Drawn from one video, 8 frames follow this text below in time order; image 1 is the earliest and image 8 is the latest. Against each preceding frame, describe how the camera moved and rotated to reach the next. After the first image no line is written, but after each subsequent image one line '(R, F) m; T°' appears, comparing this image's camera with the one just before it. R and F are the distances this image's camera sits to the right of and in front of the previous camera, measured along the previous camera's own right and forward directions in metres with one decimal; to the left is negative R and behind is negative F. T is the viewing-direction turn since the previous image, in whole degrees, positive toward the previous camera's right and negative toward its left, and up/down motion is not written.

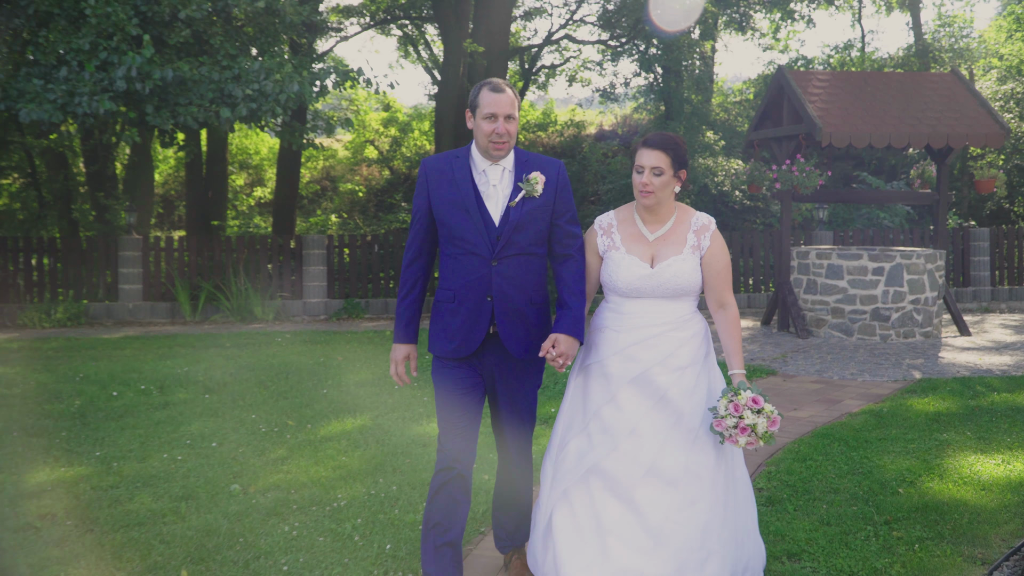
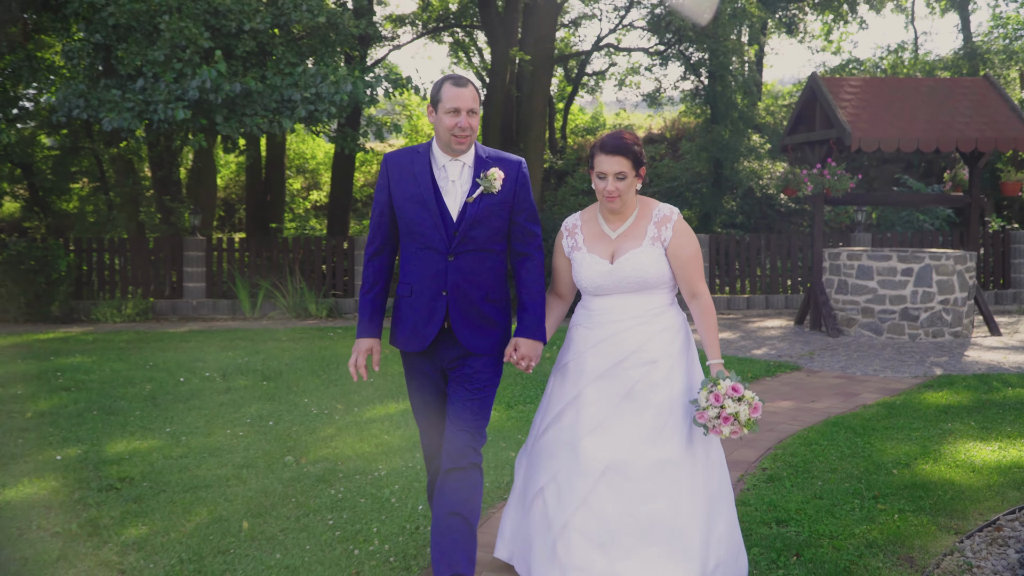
(+0.2, -0.5) m; -3°
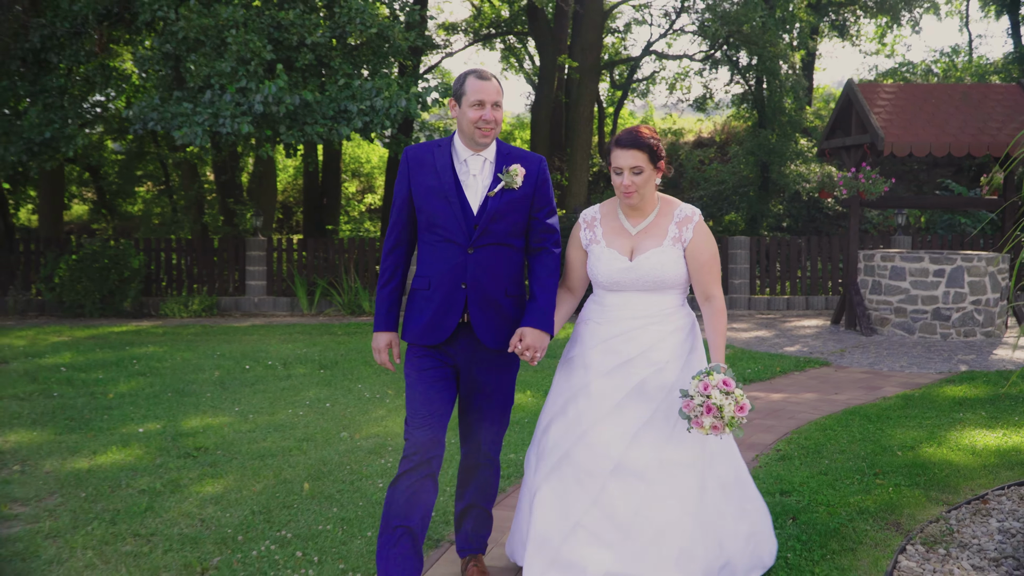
(+0.1, -0.5) m; -3°
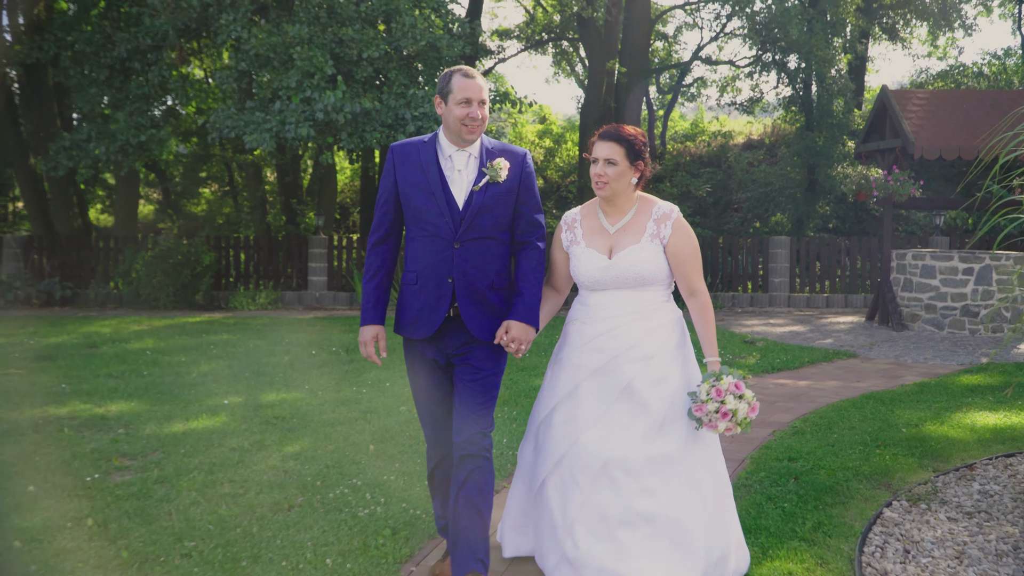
(+0.1, -0.7) m; -3°
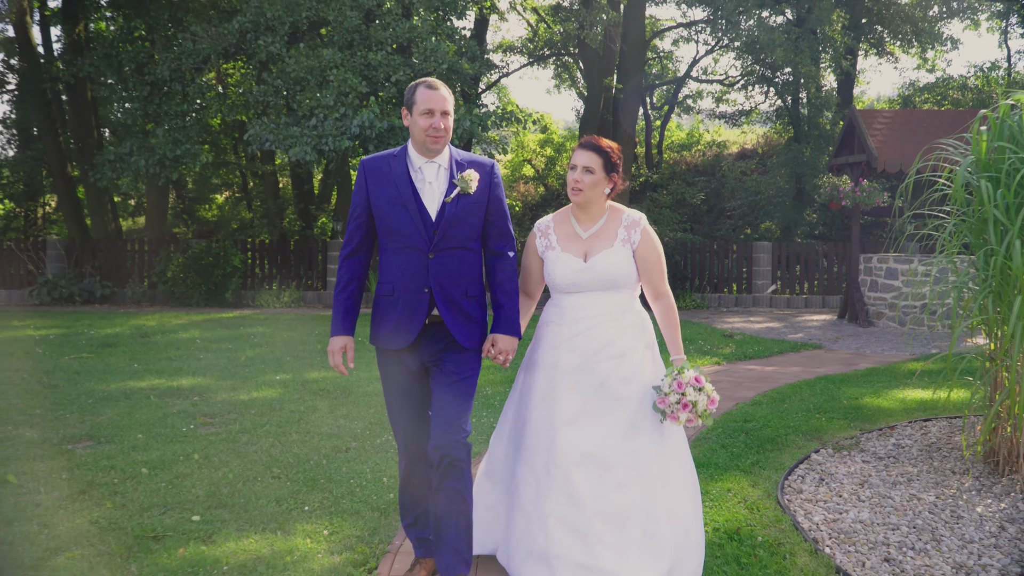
(-0.1, -1.2) m; 0°
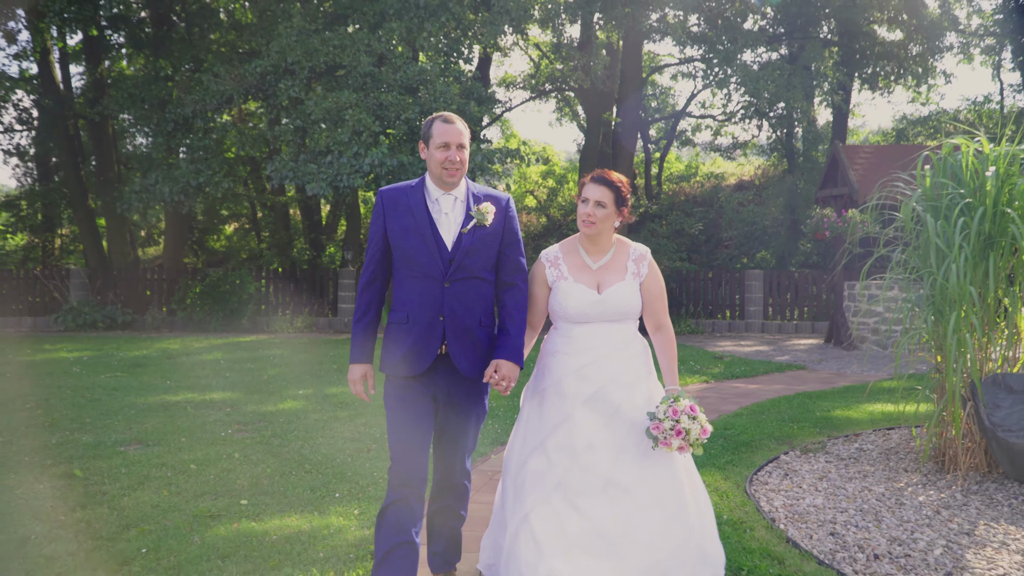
(0.0, -0.7) m; 0°
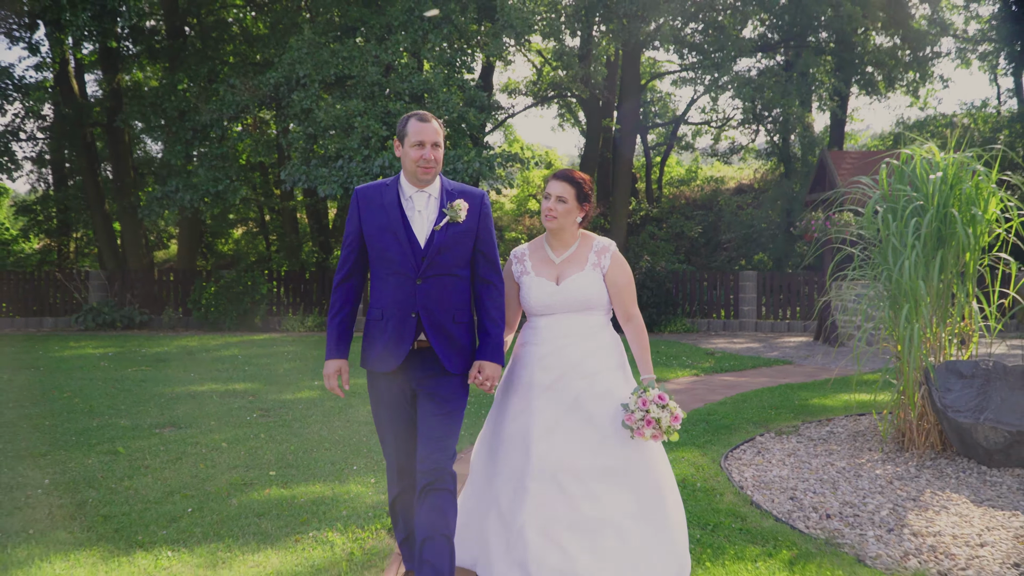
(0.0, -0.6) m; 0°
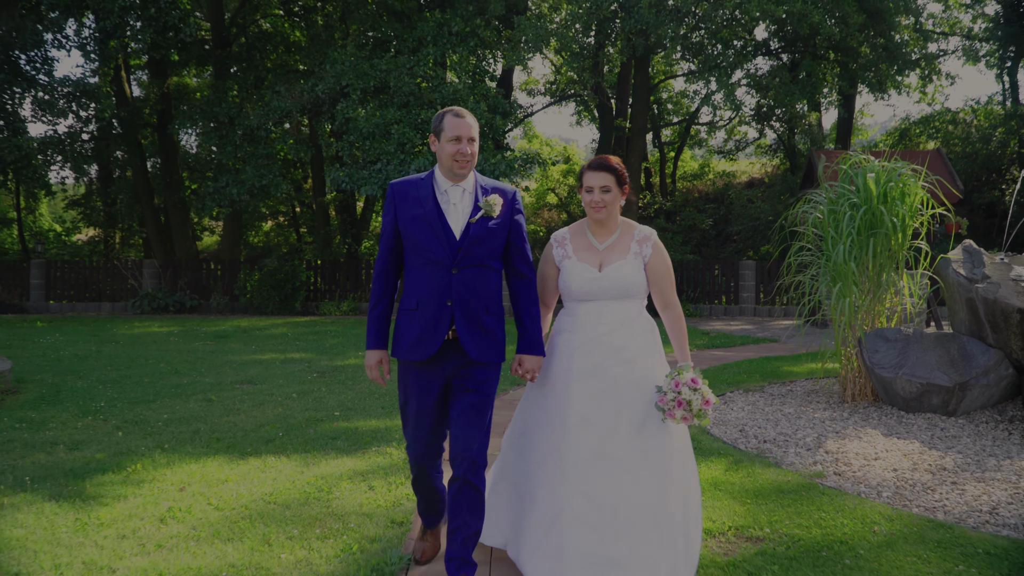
(+0.1, -1.6) m; -1°
